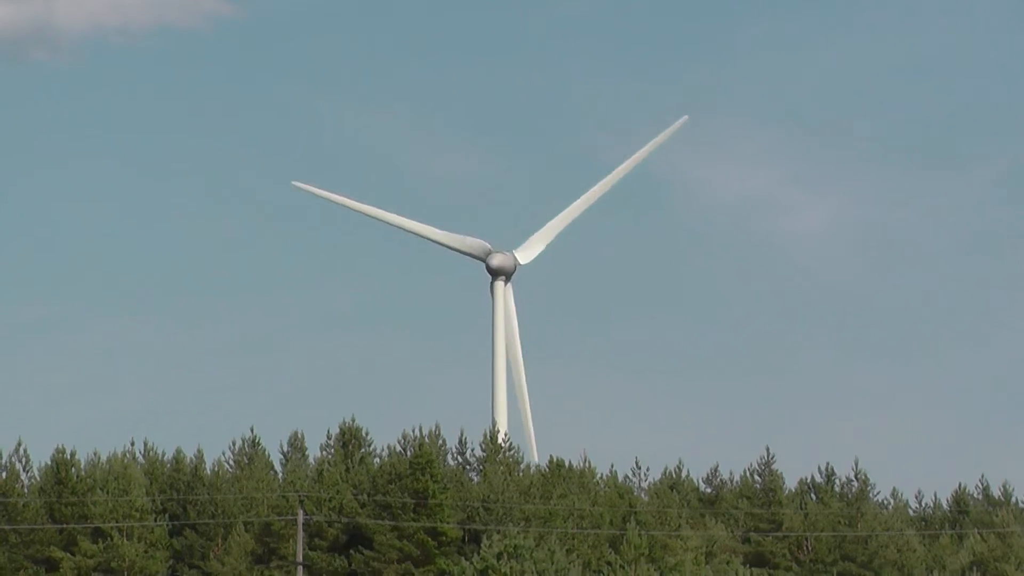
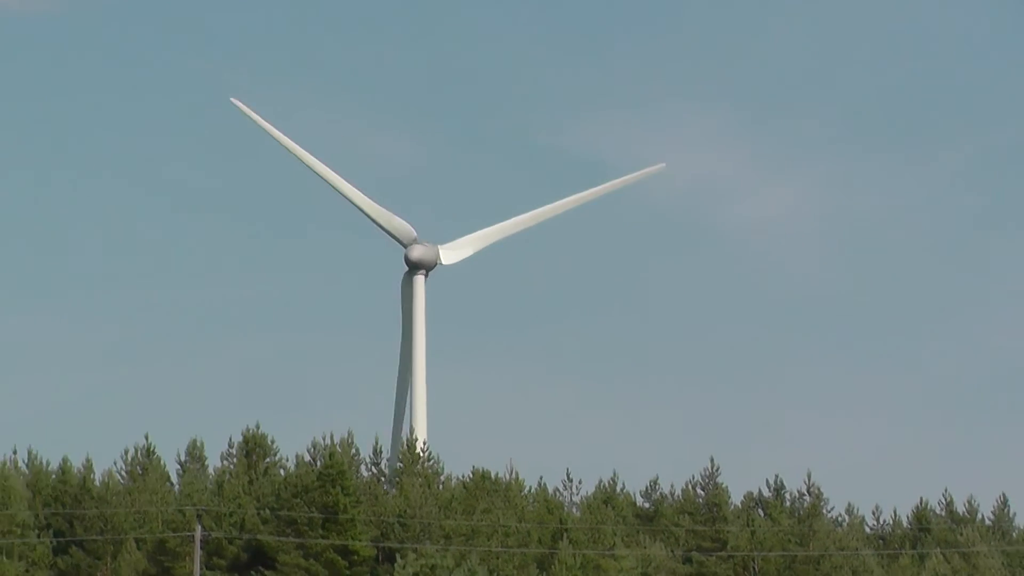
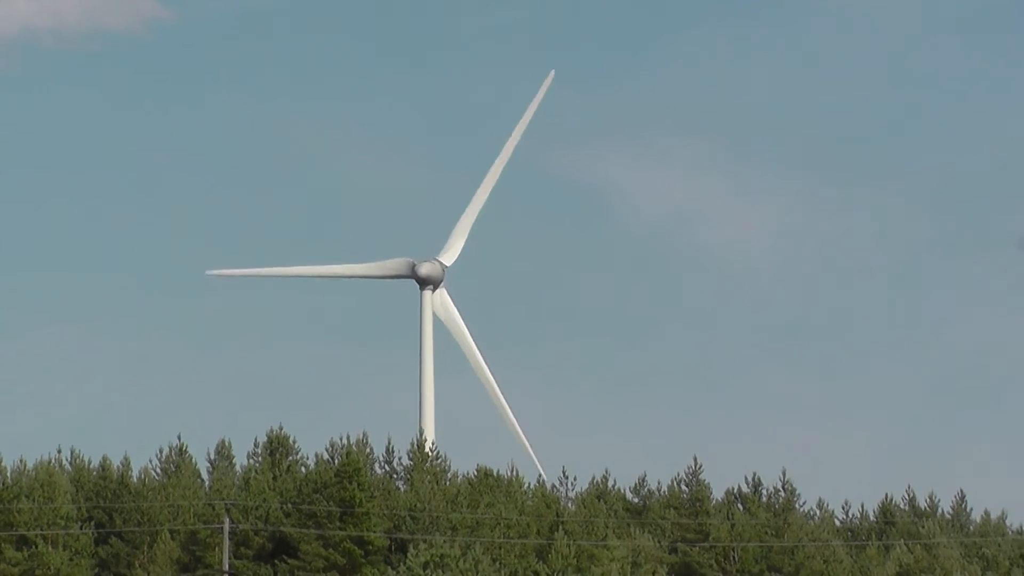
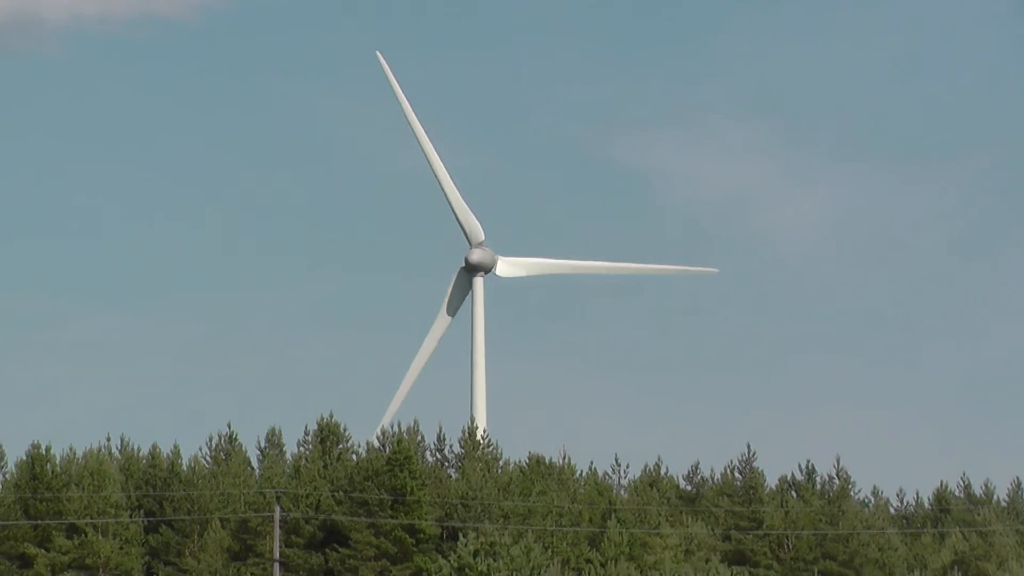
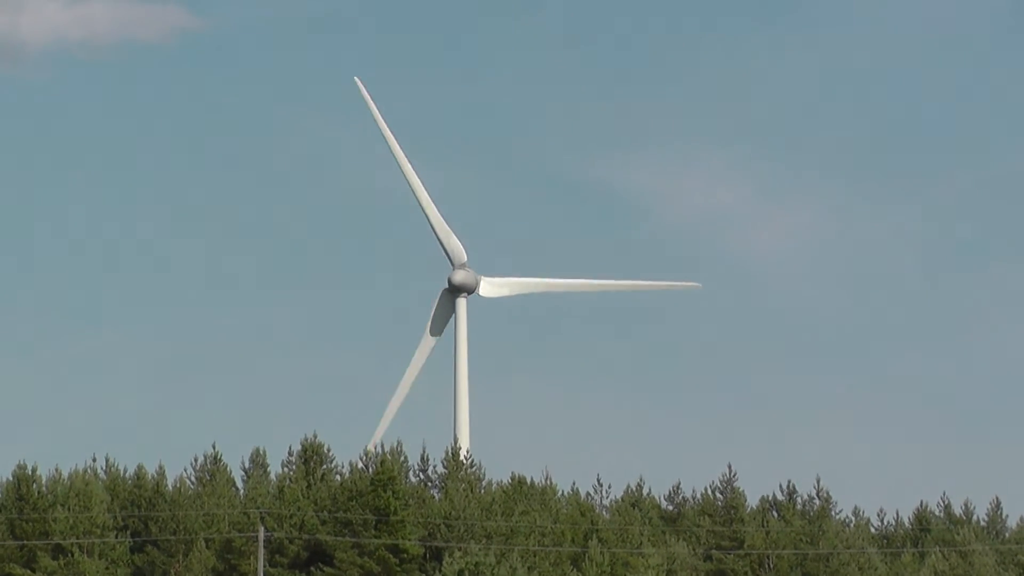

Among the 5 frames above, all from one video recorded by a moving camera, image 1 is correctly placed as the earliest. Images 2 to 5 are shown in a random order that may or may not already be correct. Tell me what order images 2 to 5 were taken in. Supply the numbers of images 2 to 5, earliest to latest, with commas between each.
5, 3, 4, 2
